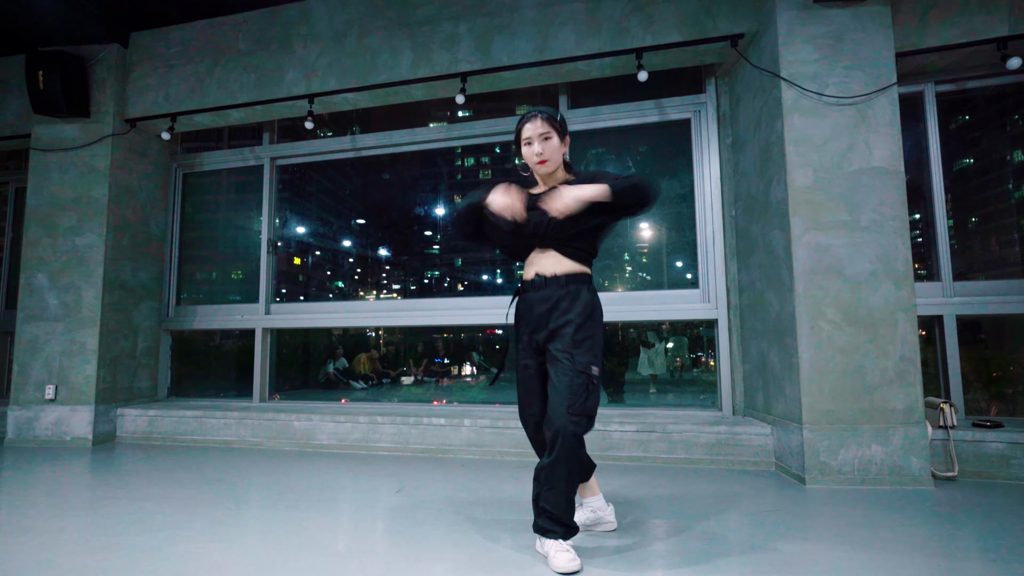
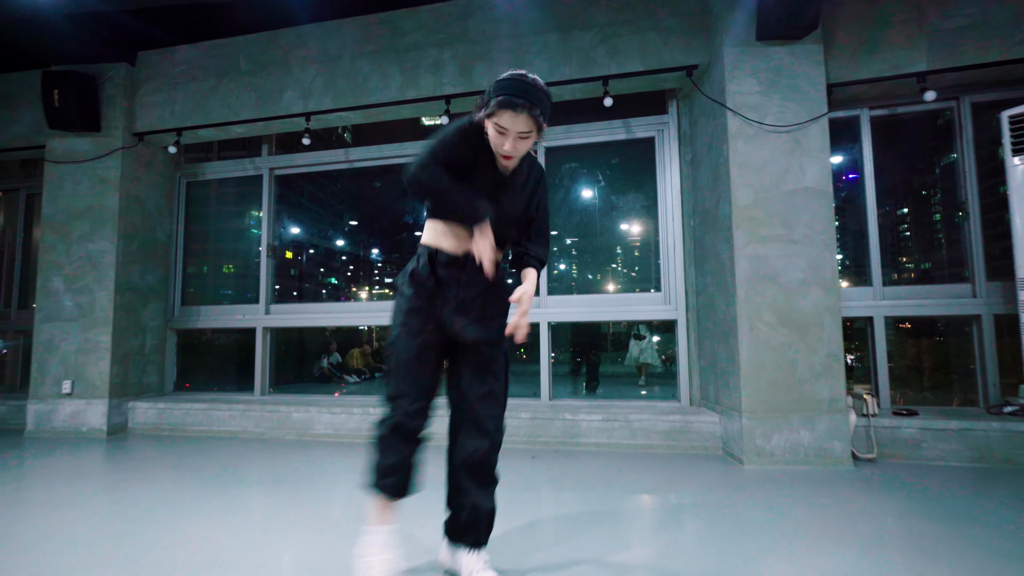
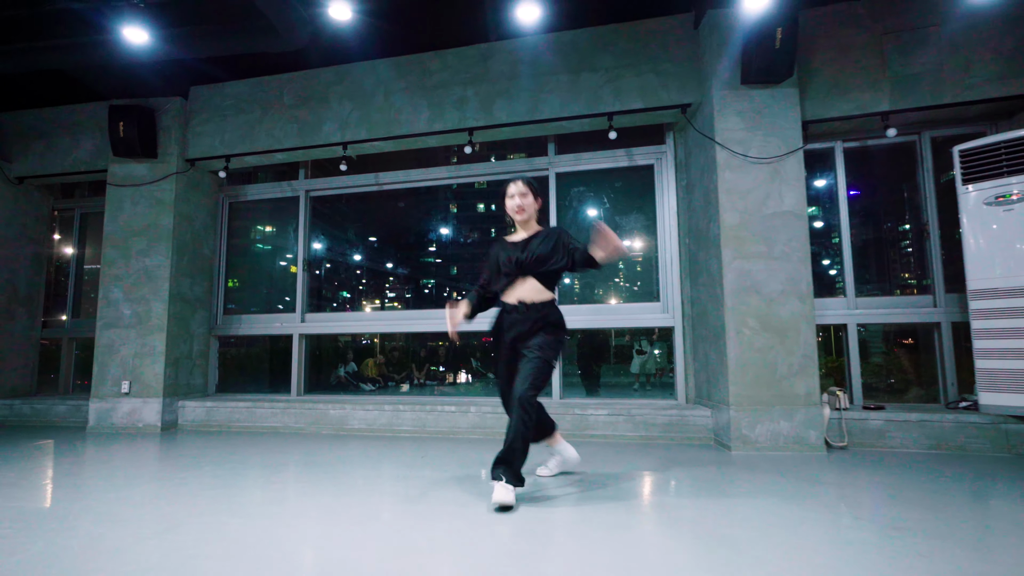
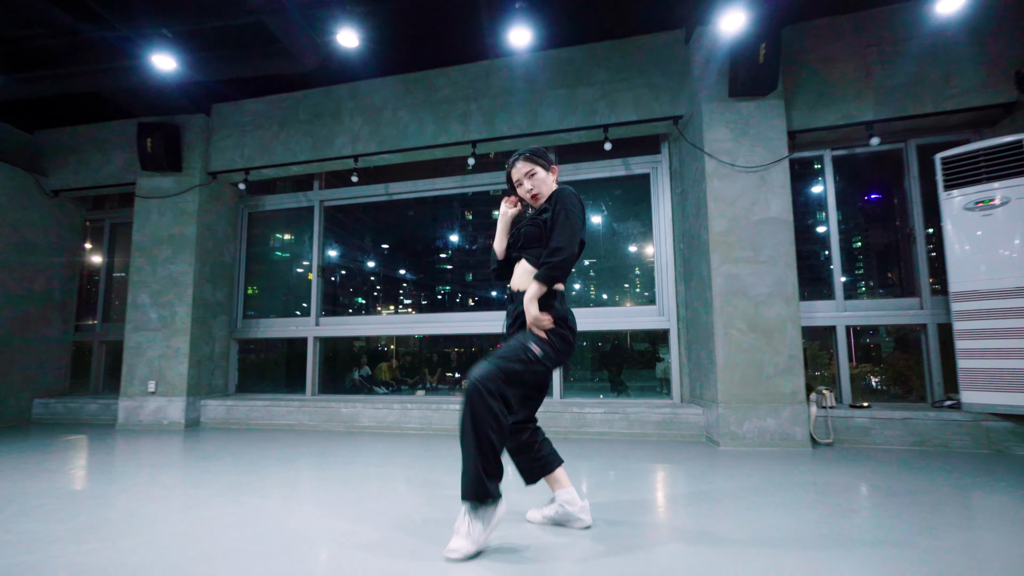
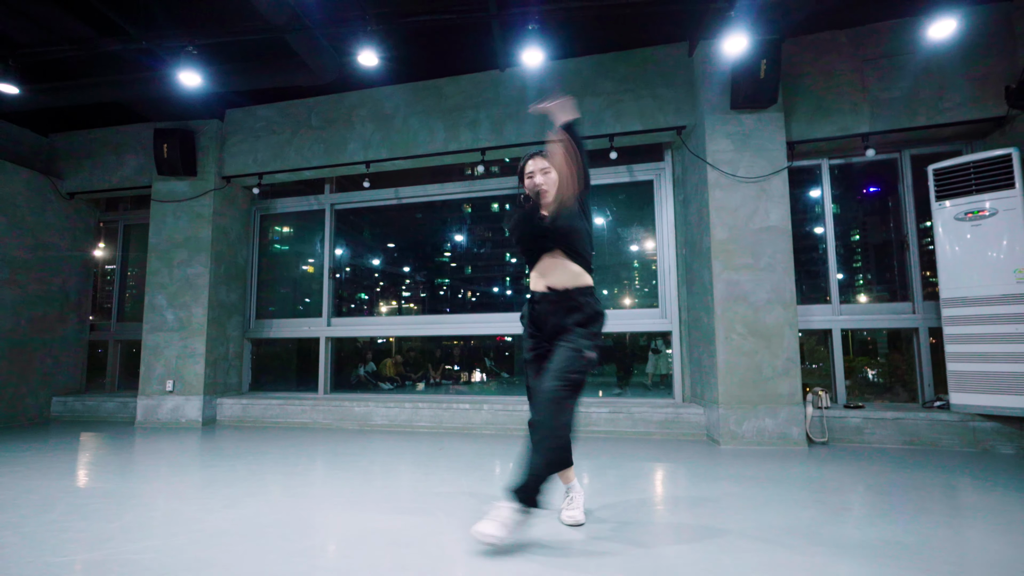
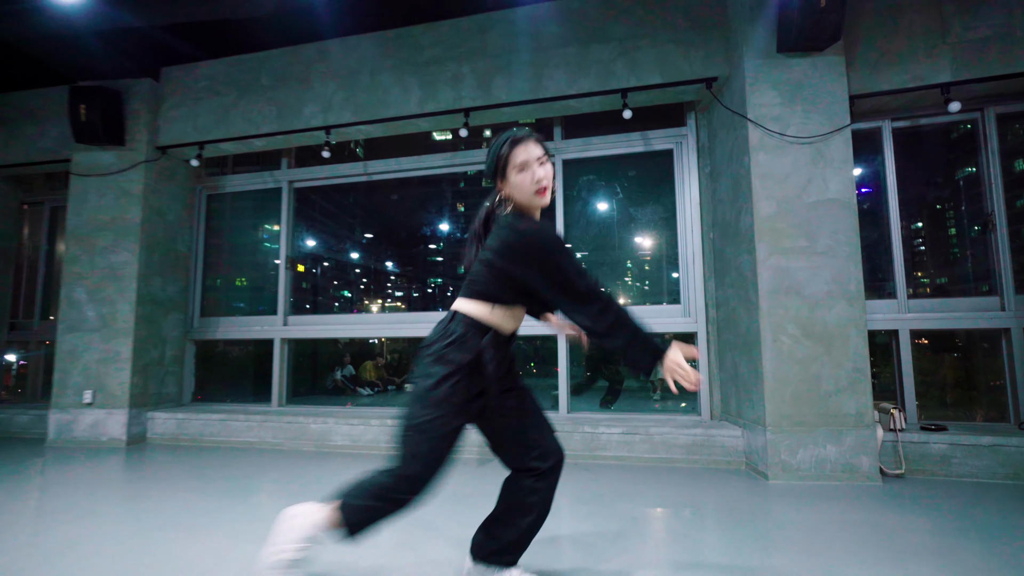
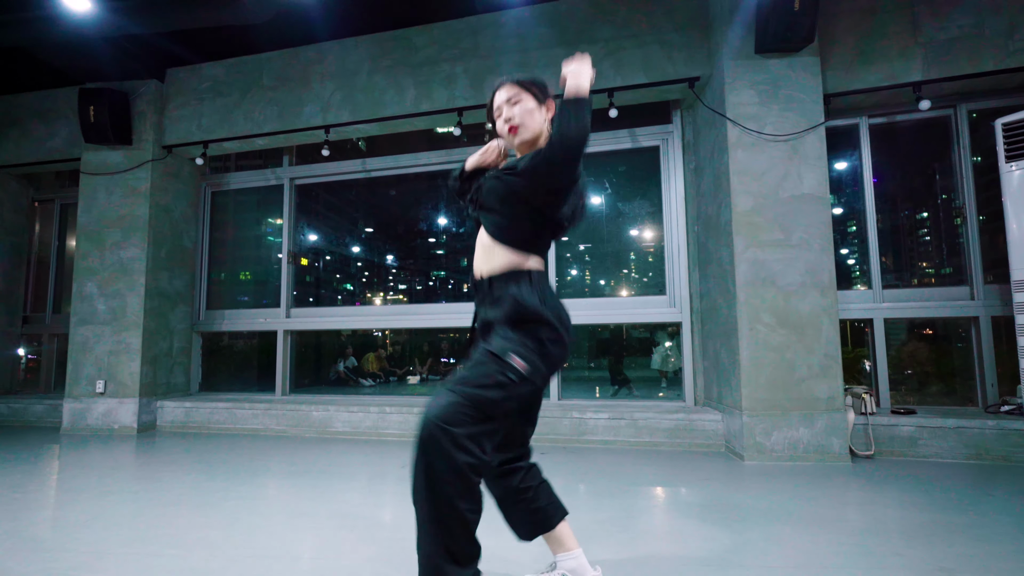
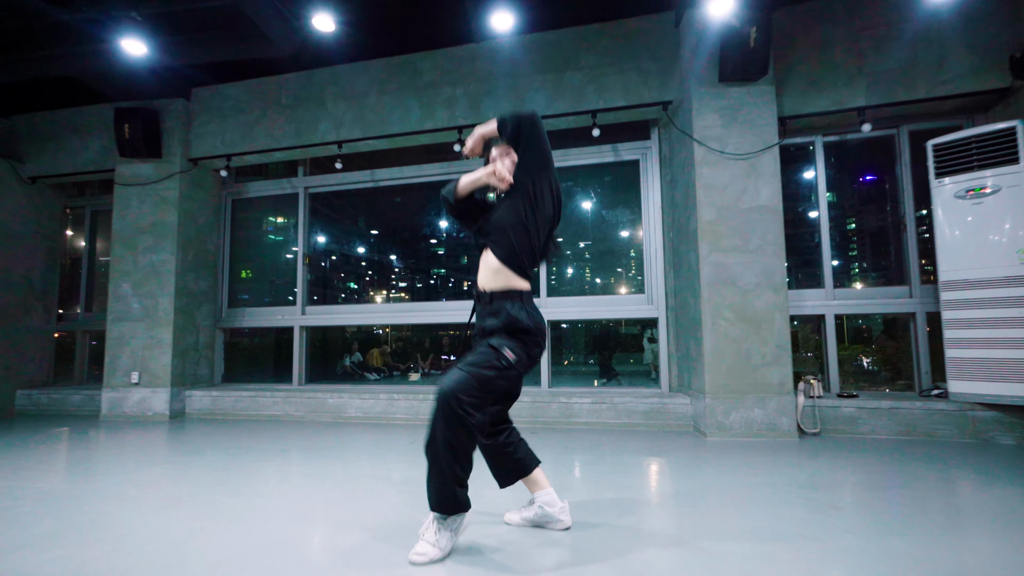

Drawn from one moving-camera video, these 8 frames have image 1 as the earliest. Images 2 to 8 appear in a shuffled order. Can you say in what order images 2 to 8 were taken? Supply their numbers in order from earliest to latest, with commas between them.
3, 2, 6, 5, 8, 7, 4
